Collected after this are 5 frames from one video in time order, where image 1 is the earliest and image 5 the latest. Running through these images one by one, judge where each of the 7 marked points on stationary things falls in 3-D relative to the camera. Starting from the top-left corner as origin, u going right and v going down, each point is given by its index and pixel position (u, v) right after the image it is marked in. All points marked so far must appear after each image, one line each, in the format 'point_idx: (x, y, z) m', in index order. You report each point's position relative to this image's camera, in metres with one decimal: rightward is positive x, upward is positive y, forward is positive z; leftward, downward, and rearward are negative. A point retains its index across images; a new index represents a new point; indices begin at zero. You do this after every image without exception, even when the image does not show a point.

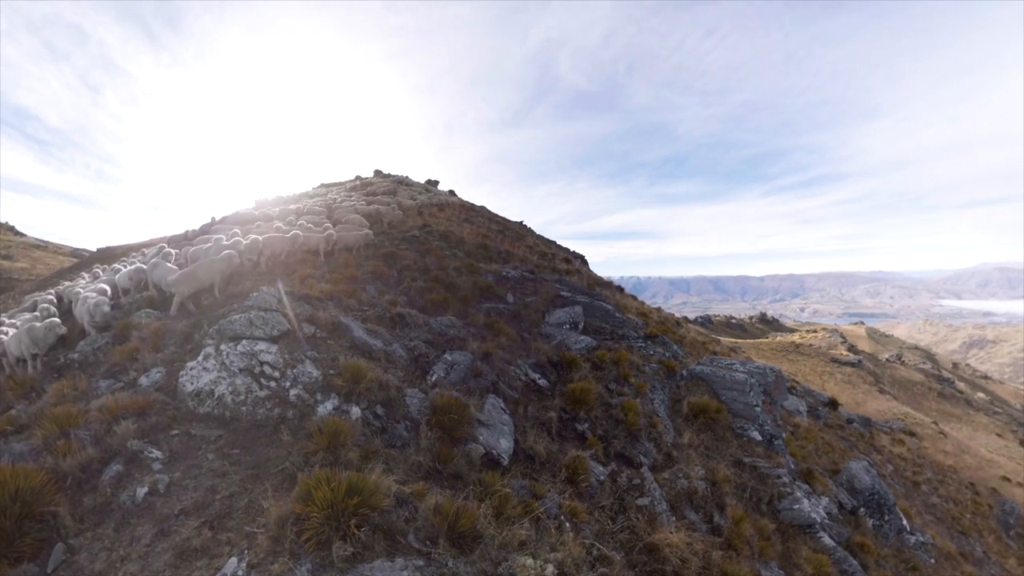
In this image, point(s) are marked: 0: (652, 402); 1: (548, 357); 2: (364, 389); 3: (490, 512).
0: (+4.2, -3.2, +13.3) m
1: (+1.4, -2.1, +14.3) m
2: (-3.2, -2.2, +10.5) m
3: (-0.5, -4.2, +9.1) m
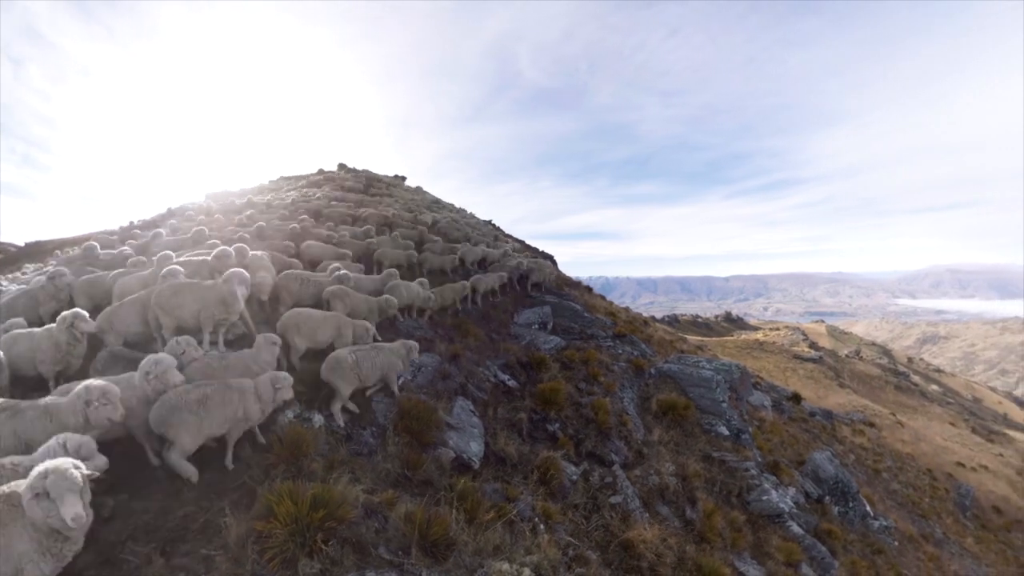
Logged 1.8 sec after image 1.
0: (+3.3, -3.2, +13.6) m
1: (+0.3, -2.1, +14.2) m
2: (-3.8, -2.2, +9.9) m
3: (-0.9, -4.2, +8.8) m
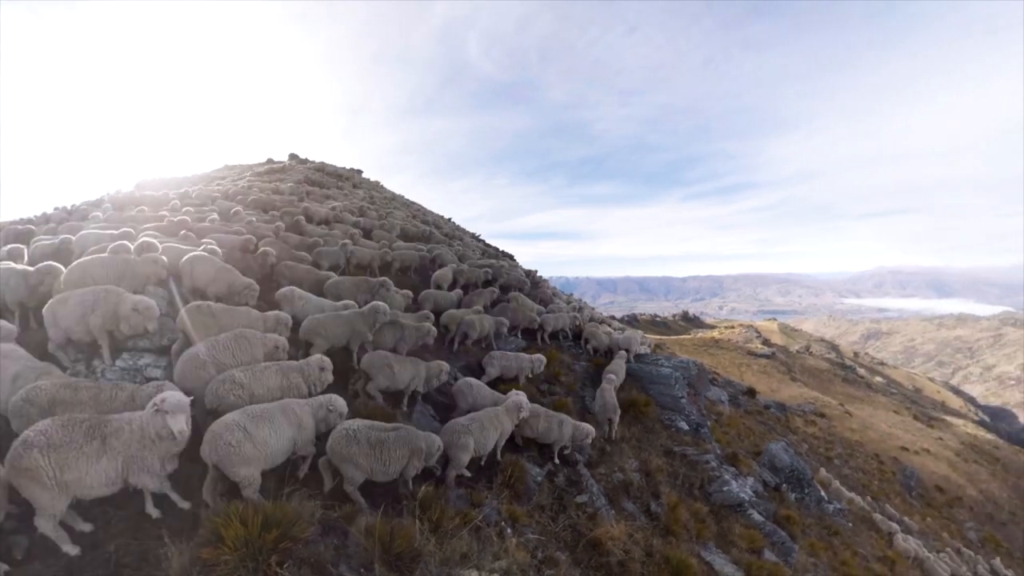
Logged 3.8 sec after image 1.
0: (+2.0, -3.2, +13.7) m
1: (-1.0, -2.1, +14.0) m
2: (-4.5, -2.2, +9.1) m
3: (-1.5, -4.2, +8.5) m
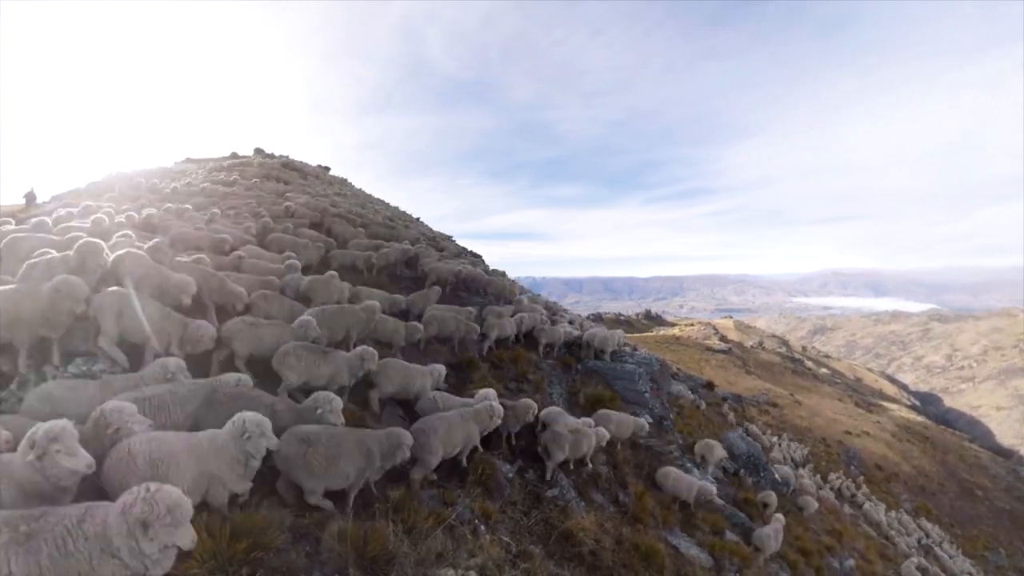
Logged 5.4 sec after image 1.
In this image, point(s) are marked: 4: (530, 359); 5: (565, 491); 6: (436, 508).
0: (+1.0, -3.2, +14.1) m
1: (-2.1, -2.1, +14.0) m
2: (-4.9, -2.2, +8.7) m
3: (-1.9, -4.2, +8.4) m
4: (+0.4, -2.3, +15.4) m
5: (+1.1, -4.6, +10.8) m
6: (-1.5, -4.2, +9.3) m
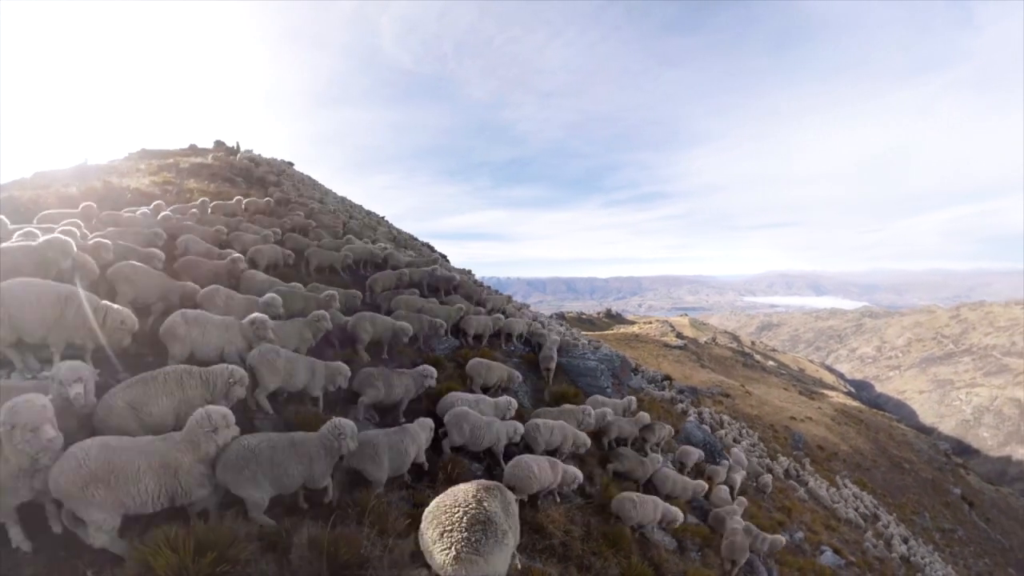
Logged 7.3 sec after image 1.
0: (-0.2, -3.2, +14.3) m
1: (-3.2, -2.1, +13.8) m
2: (-5.4, -2.2, +8.2) m
3: (-2.3, -4.2, +8.3) m
4: (-0.9, -2.3, +15.6) m
5: (+0.3, -4.6, +11.0) m
6: (-2.0, -4.3, +9.2) m
